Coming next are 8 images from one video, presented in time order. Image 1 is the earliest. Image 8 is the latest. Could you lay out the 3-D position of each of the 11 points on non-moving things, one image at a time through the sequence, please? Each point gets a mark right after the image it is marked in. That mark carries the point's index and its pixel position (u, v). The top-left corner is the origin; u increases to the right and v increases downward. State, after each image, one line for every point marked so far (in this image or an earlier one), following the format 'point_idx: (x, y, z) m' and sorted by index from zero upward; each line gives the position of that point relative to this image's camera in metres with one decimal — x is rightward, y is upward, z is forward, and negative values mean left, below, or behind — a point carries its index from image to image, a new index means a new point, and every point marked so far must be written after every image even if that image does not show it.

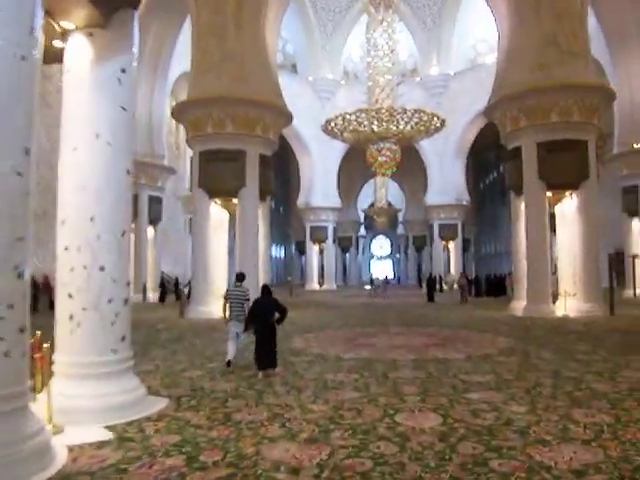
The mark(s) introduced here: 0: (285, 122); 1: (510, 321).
0: (-0.8, +2.7, +13.5) m
1: (+3.4, -1.5, +10.5) m
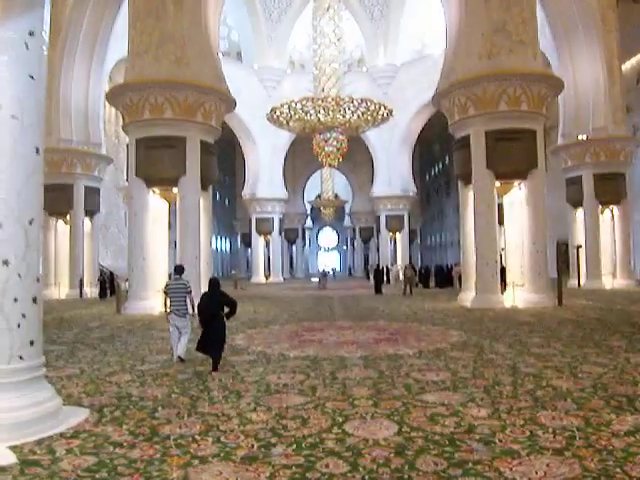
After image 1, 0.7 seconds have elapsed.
0: (-2.0, +2.9, +12.9) m
1: (+2.5, -1.3, +10.3) m
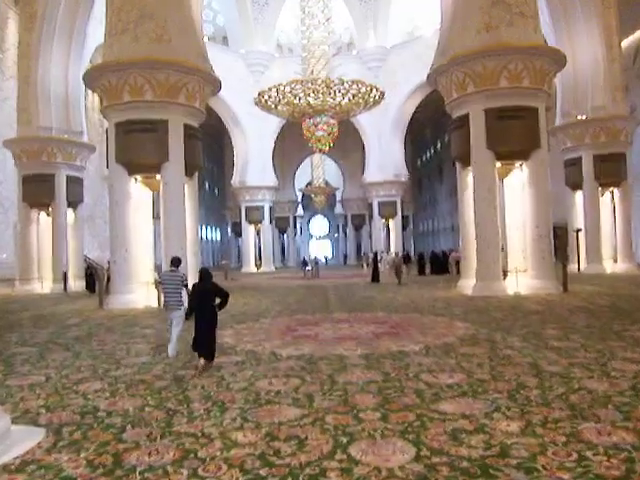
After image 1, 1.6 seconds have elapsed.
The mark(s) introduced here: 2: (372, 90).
0: (-2.3, +3.1, +12.1) m
1: (+2.4, -1.0, +9.7) m
2: (+1.7, +5.0, +19.8) m
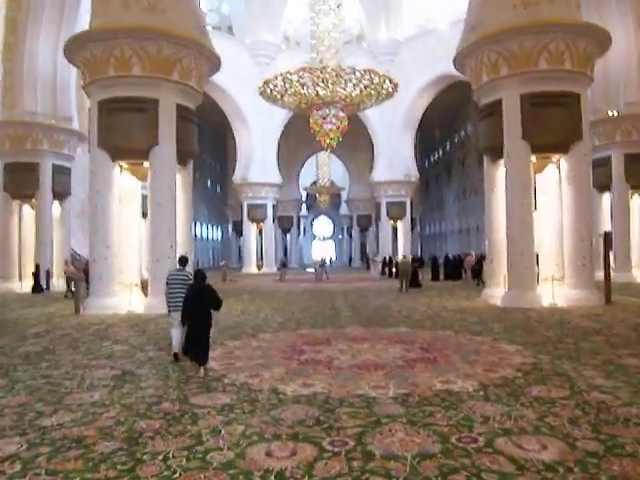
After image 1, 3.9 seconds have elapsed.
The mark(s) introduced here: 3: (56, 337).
0: (-2.0, +3.1, +10.7) m
1: (+2.5, -1.1, +8.3) m
2: (+2.0, +5.0, +18.3) m
3: (-3.1, -1.1, +6.9) m
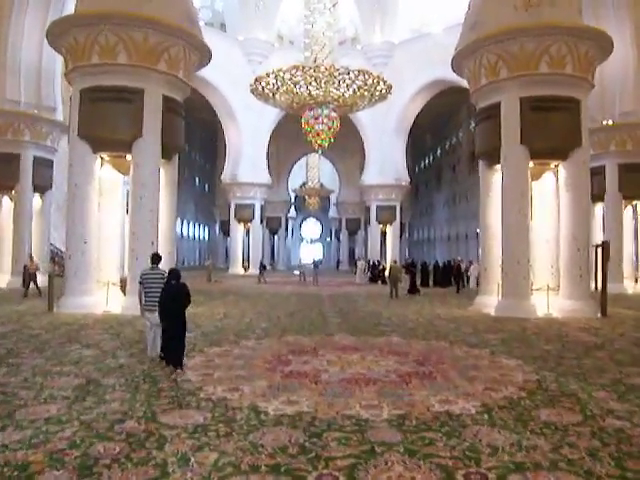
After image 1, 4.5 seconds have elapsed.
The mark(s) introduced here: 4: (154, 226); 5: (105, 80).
0: (-2.1, +3.2, +10.3) m
1: (+2.3, -1.2, +8.0) m
2: (+1.8, +4.8, +18.0) m
3: (-3.2, -1.1, +6.4) m
4: (-2.7, +0.2, +9.5) m
5: (-3.4, +2.5, +9.3) m
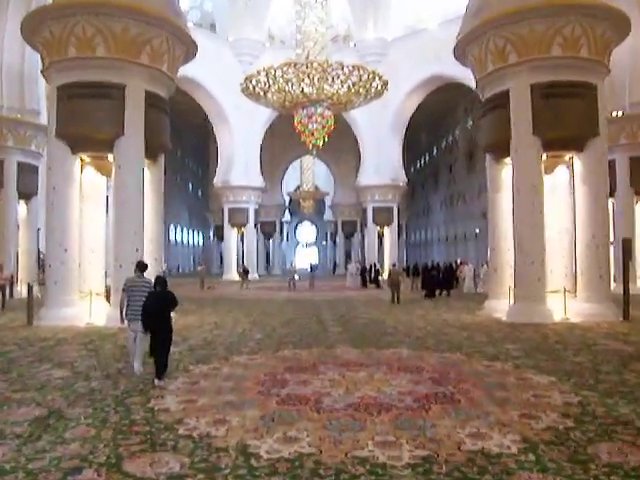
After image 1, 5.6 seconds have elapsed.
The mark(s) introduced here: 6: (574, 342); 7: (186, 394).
0: (-2.2, +3.1, +9.6) m
1: (+2.3, -1.1, +7.3) m
2: (+1.6, +4.8, +17.4) m
3: (-3.2, -1.1, +5.7) m
4: (-2.7, +0.1, +8.8) m
5: (-3.5, +2.4, +8.6) m
6: (+2.8, -1.1, +6.5) m
7: (-0.9, -1.1, +4.0) m
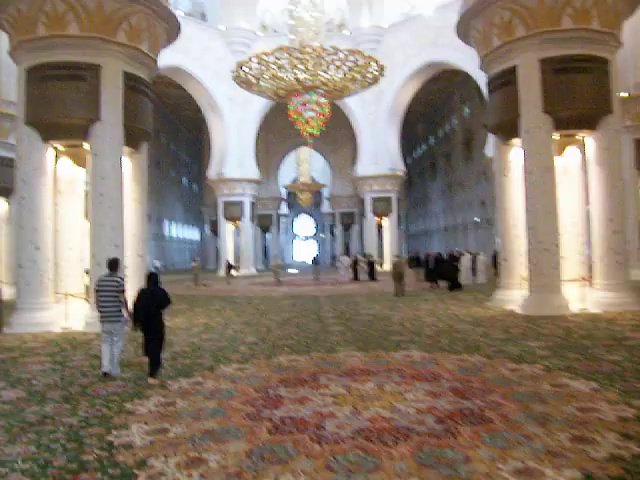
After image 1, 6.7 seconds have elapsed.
0: (-2.4, +3.1, +8.9) m
1: (+2.3, -1.0, +6.6) m
2: (+1.4, +5.0, +16.6) m
3: (-3.2, -1.1, +5.0) m
4: (-2.8, +0.2, +8.0) m
5: (-3.6, +2.5, +7.9) m
6: (+2.8, -1.0, +5.8) m
7: (-0.9, -1.0, +3.3) m
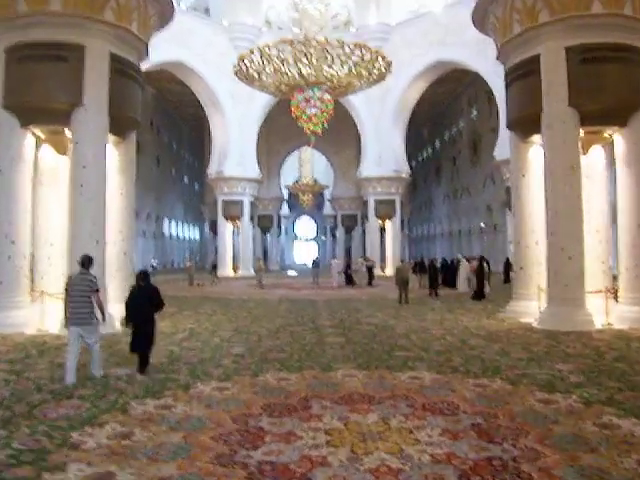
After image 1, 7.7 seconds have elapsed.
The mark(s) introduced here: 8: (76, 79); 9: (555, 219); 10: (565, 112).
0: (-2.3, +3.2, +8.2) m
1: (+2.3, -1.0, +5.9) m
2: (+1.6, +5.0, +15.9) m
3: (-3.3, -1.0, +4.2) m
4: (-2.8, +0.3, +7.3) m
5: (-3.5, +2.6, +7.2) m
6: (+2.8, -1.0, +5.1) m
7: (-1.0, -1.0, +2.6) m
8: (-3.0, +2.0, +7.2) m
9: (+3.0, +0.3, +7.5) m
10: (+3.1, +1.7, +7.5) m
